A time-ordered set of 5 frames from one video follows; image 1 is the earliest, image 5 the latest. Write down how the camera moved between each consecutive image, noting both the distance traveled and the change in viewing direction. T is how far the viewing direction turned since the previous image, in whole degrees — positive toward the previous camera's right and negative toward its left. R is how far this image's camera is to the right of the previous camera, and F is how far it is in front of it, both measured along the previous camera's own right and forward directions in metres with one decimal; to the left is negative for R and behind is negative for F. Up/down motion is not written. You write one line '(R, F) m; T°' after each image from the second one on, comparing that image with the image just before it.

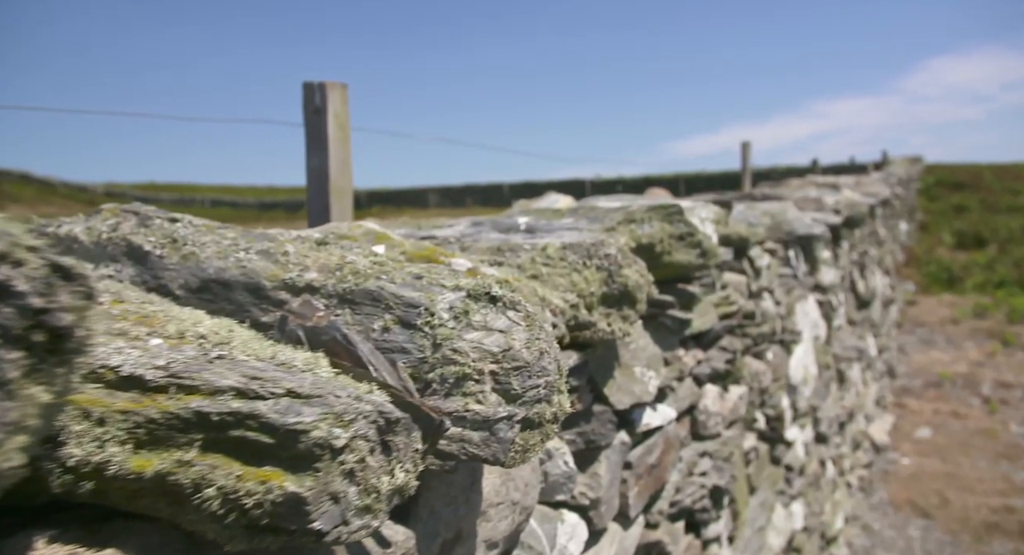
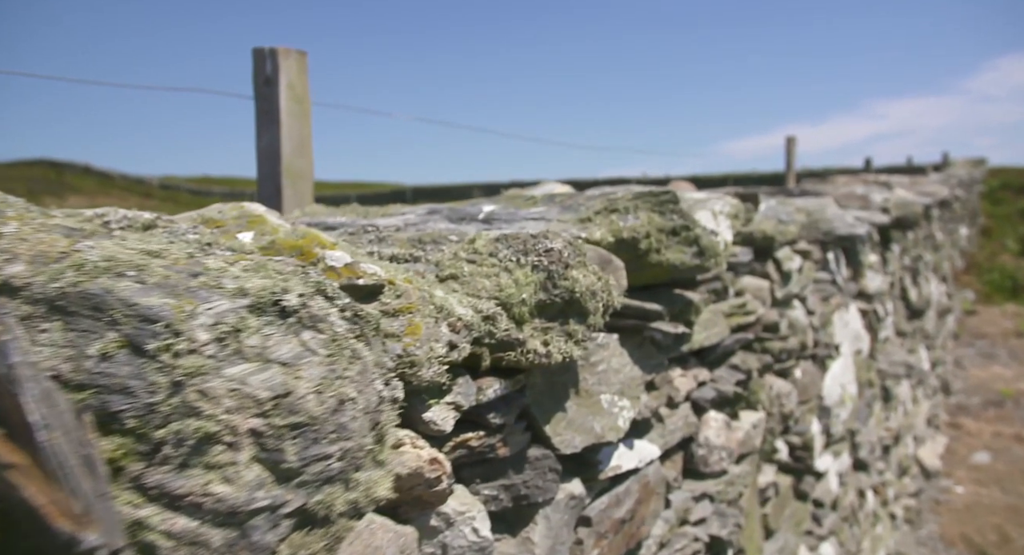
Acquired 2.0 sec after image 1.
(+0.4, +0.7) m; -3°
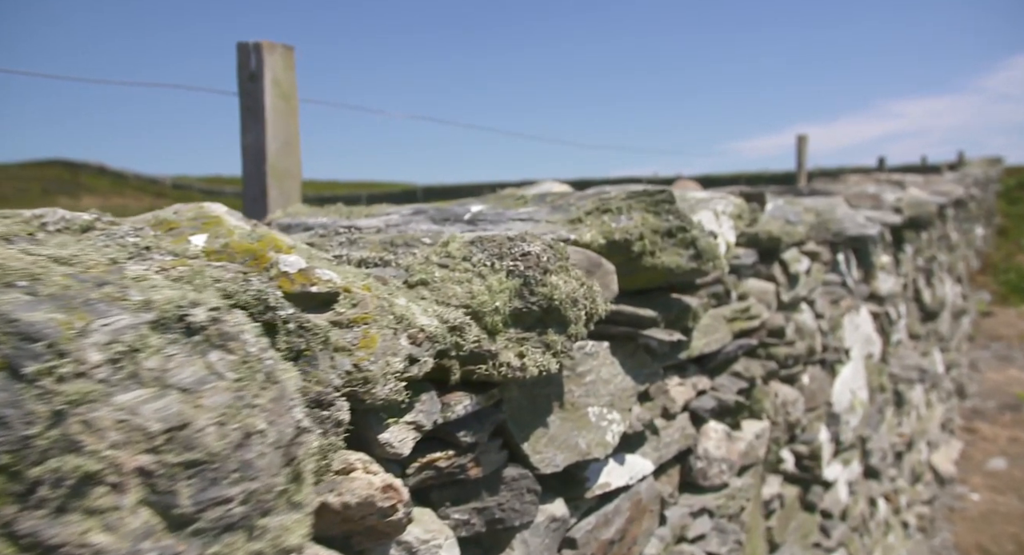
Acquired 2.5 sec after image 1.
(+0.1, +0.2) m; -1°
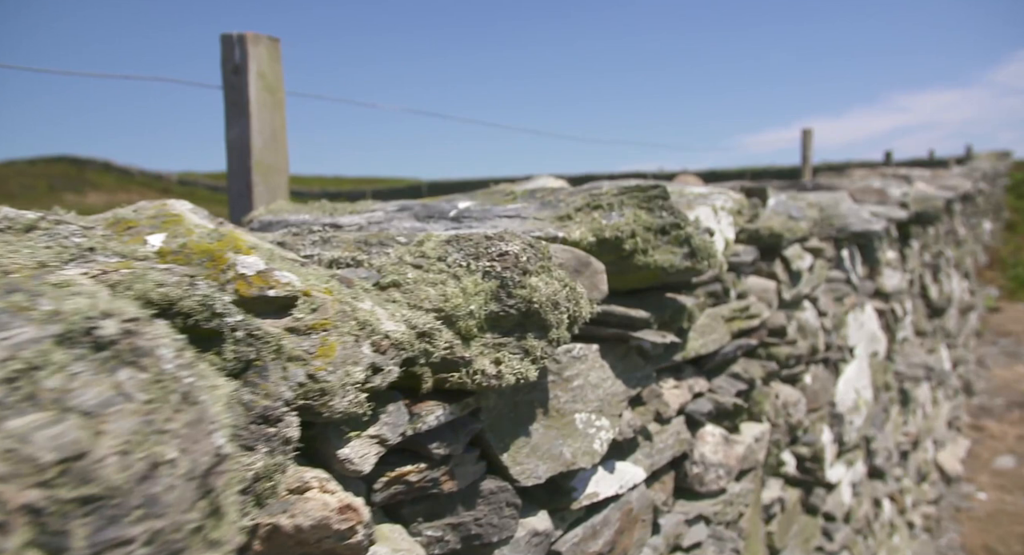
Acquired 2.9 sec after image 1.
(+0.1, +0.1) m; 0°
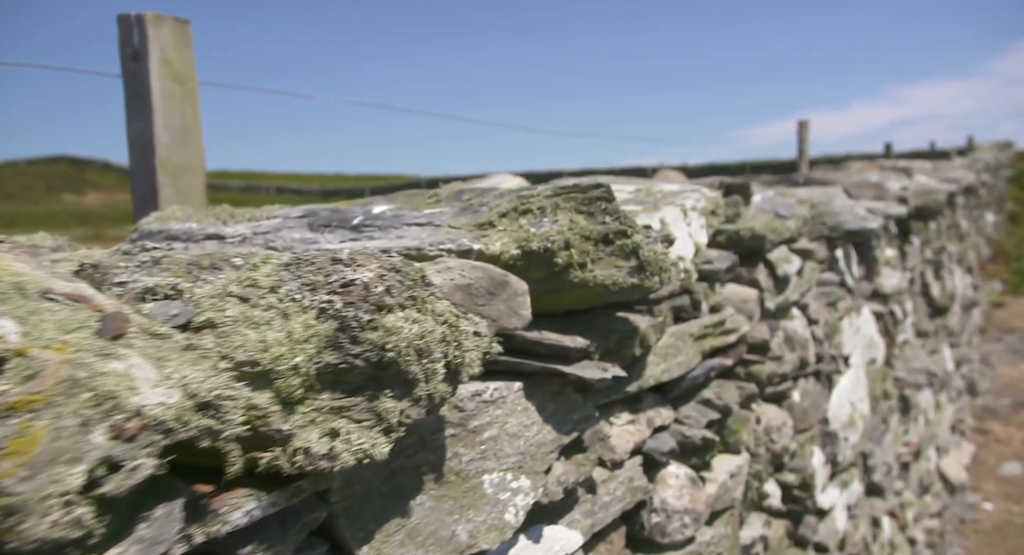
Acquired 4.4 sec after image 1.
(+0.3, +0.5) m; 0°
